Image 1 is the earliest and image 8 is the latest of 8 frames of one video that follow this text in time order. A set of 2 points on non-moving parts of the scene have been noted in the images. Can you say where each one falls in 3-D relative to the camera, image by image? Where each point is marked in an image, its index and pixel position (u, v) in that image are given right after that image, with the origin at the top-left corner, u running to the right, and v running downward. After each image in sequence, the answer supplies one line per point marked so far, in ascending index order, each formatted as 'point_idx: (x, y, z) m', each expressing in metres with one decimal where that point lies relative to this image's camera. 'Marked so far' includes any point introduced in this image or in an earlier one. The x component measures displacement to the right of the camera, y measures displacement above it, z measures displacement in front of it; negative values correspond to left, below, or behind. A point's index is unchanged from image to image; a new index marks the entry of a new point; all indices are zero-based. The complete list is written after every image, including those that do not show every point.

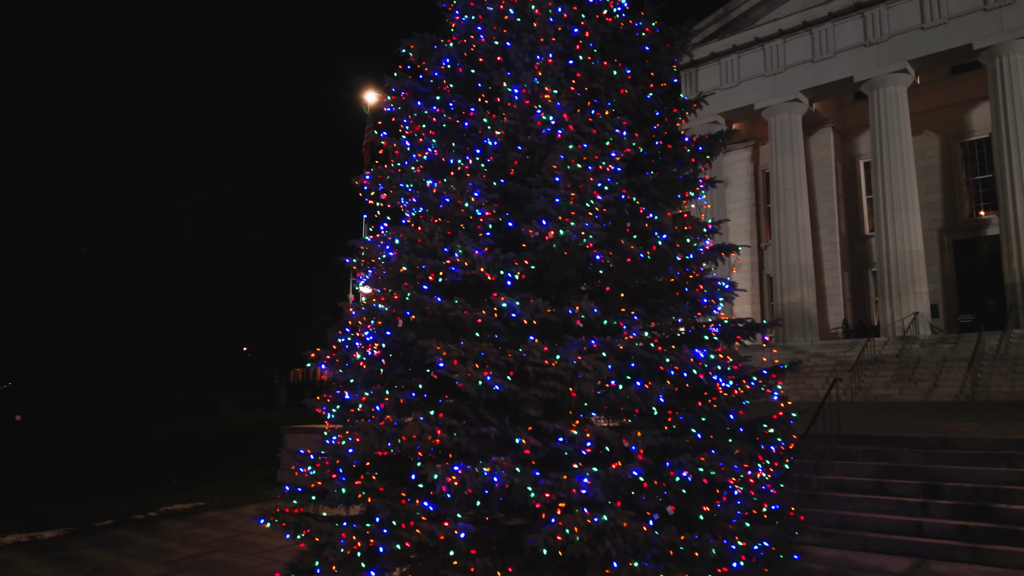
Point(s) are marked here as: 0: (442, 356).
0: (-0.4, -0.4, +4.6) m
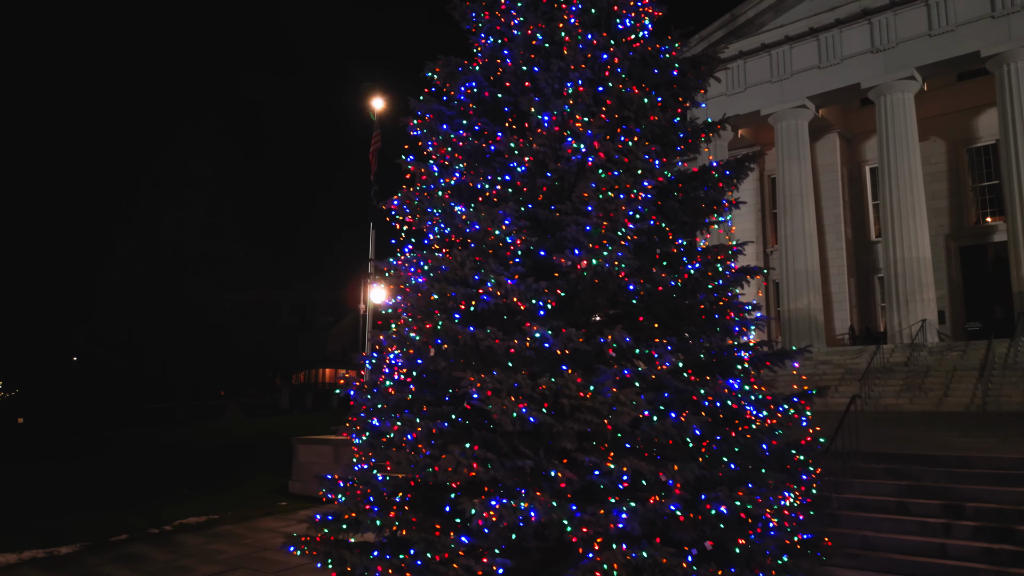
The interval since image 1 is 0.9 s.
0: (-0.2, -0.6, +4.6) m
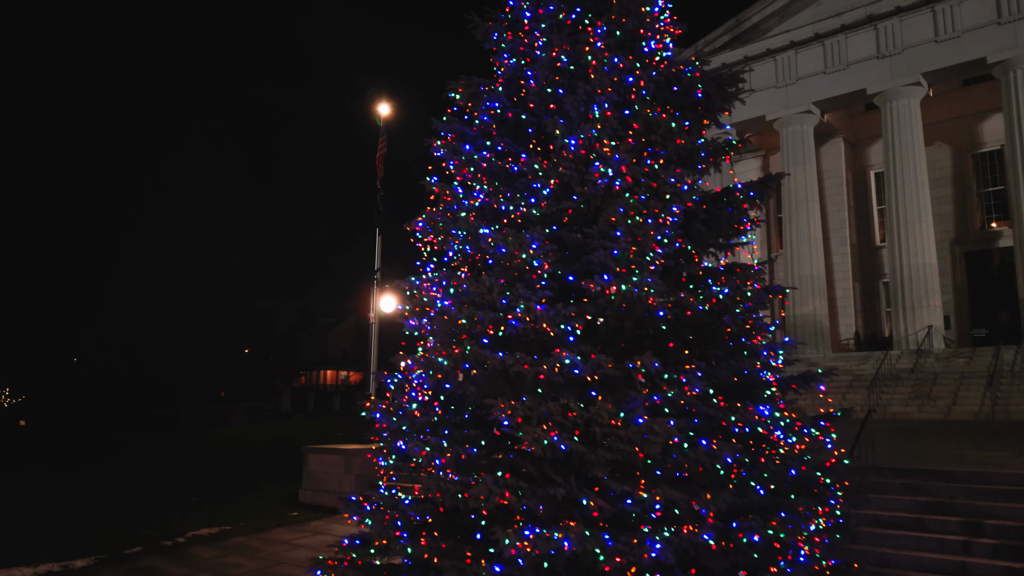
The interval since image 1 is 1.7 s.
0: (0.0, -0.8, +4.6) m
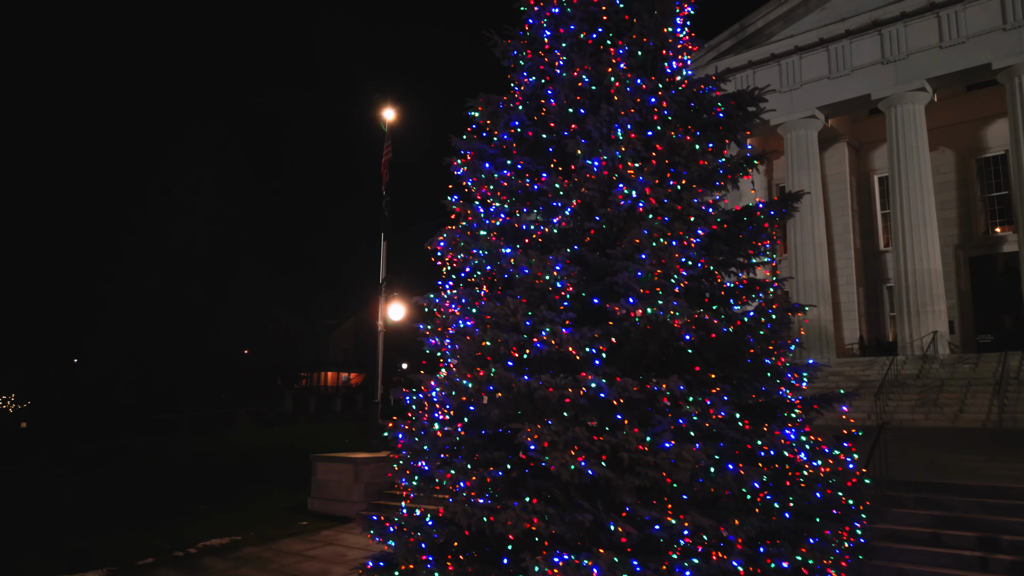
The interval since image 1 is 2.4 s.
0: (+0.1, -1.0, +4.6) m
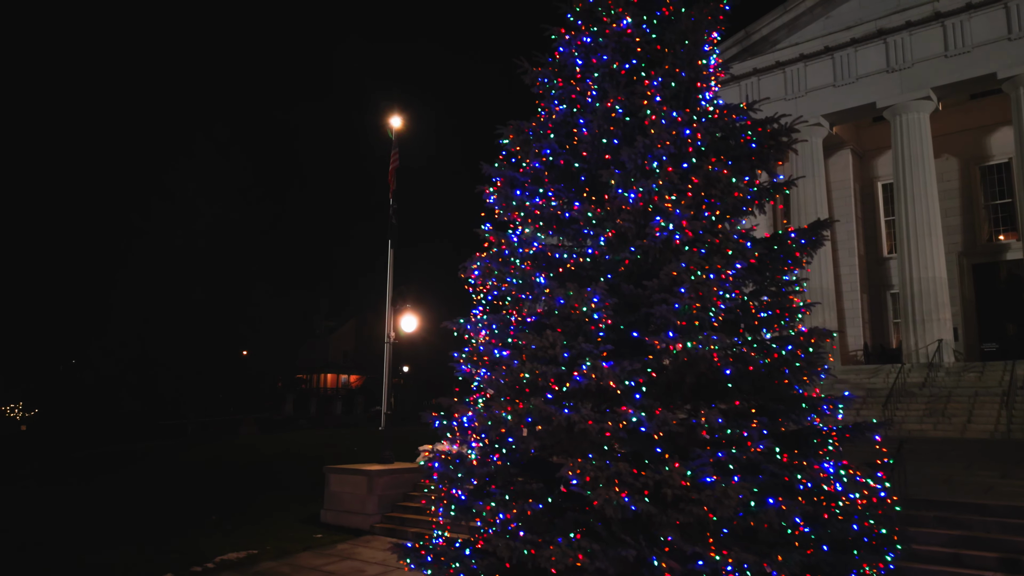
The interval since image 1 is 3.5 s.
0: (+0.4, -1.2, +4.6) m
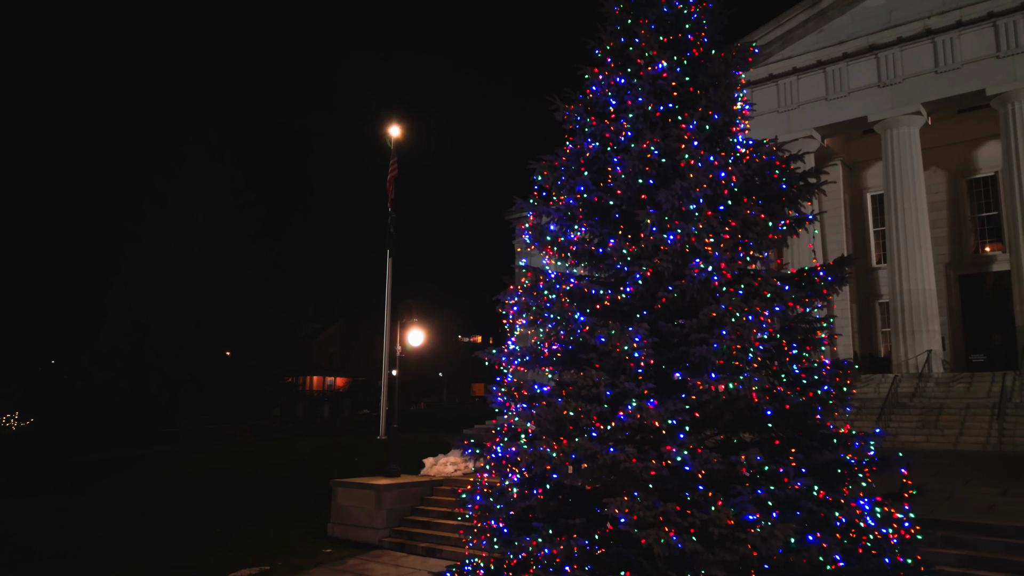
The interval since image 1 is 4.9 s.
0: (+0.7, -1.5, +4.8) m
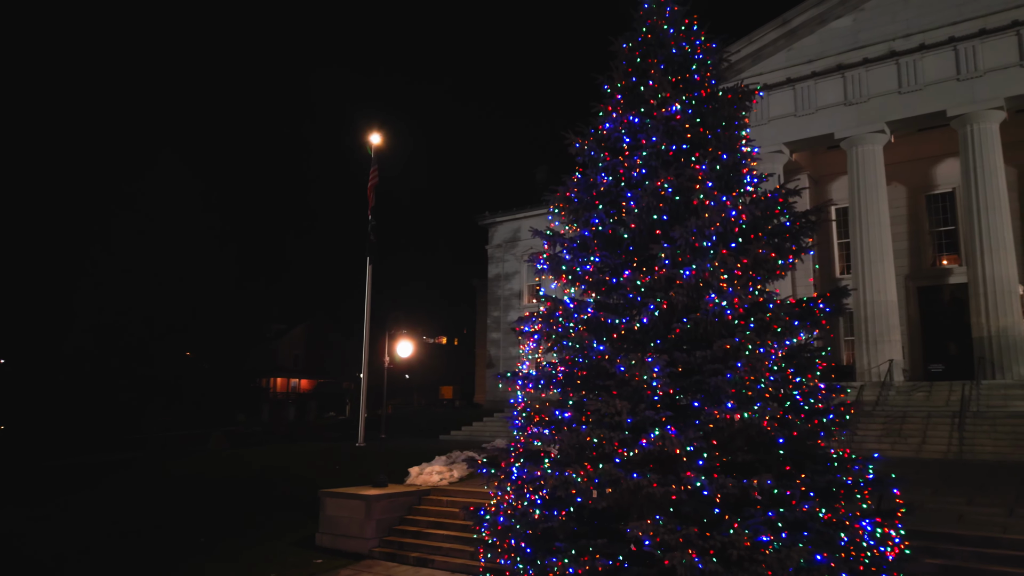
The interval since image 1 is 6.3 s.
0: (+1.0, -1.7, +5.1) m
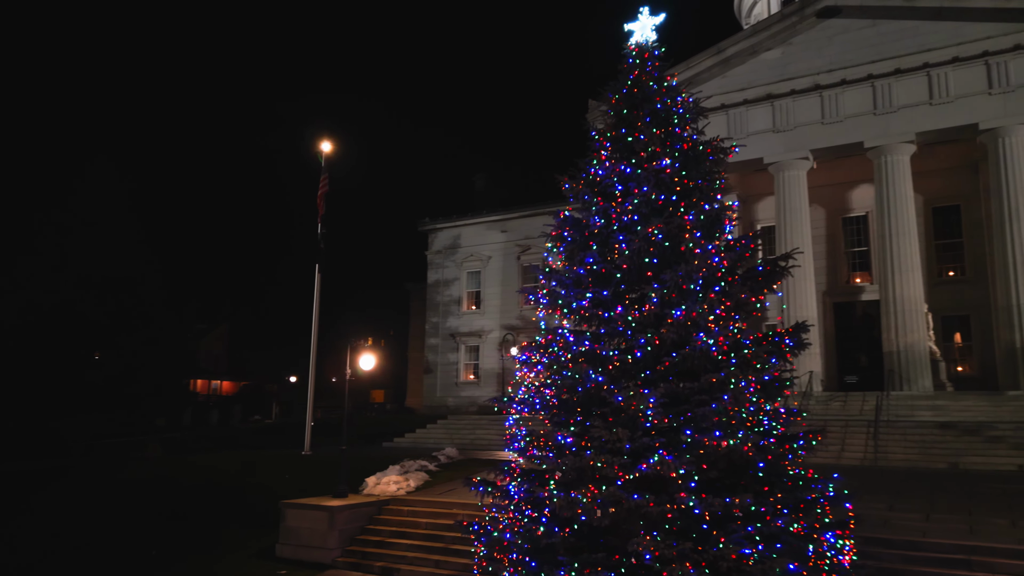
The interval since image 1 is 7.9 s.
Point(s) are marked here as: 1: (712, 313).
0: (+1.1, -2.1, +5.7) m
1: (+1.8, -0.2, +6.6) m
